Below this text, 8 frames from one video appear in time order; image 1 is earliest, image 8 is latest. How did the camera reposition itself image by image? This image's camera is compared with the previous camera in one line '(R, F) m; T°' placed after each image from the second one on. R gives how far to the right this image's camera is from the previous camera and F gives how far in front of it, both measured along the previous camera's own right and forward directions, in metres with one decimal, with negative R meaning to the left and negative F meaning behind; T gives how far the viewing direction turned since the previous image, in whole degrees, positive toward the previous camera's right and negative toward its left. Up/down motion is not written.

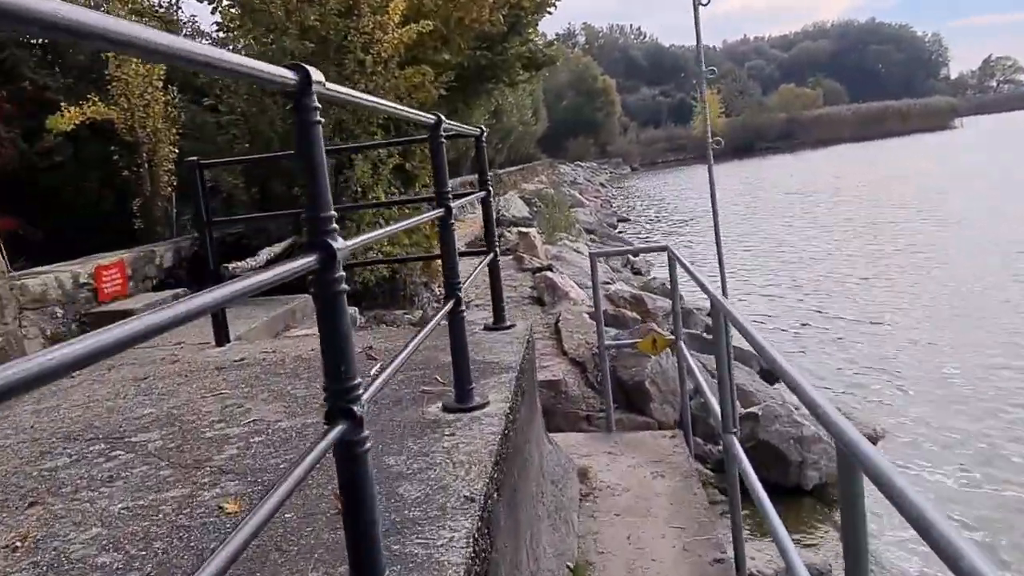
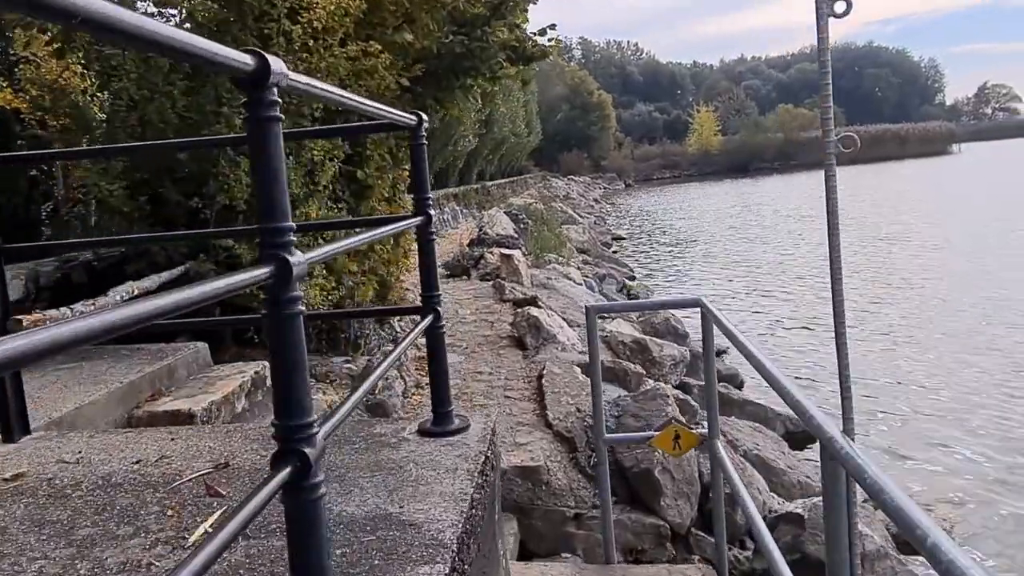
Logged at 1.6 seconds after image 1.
(+0.1, +1.4) m; +1°
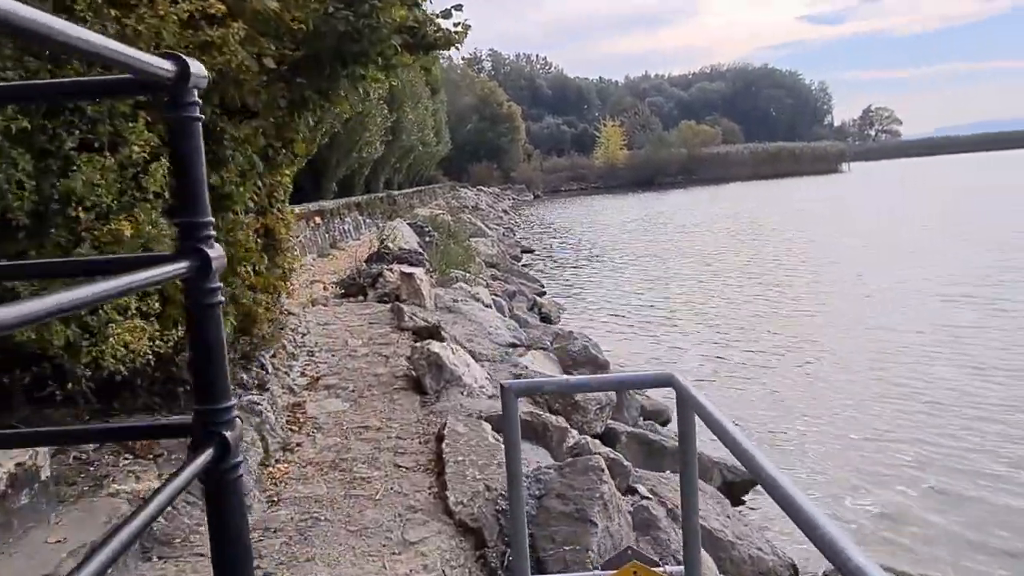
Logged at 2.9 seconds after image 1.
(+0.1, +1.0) m; +7°
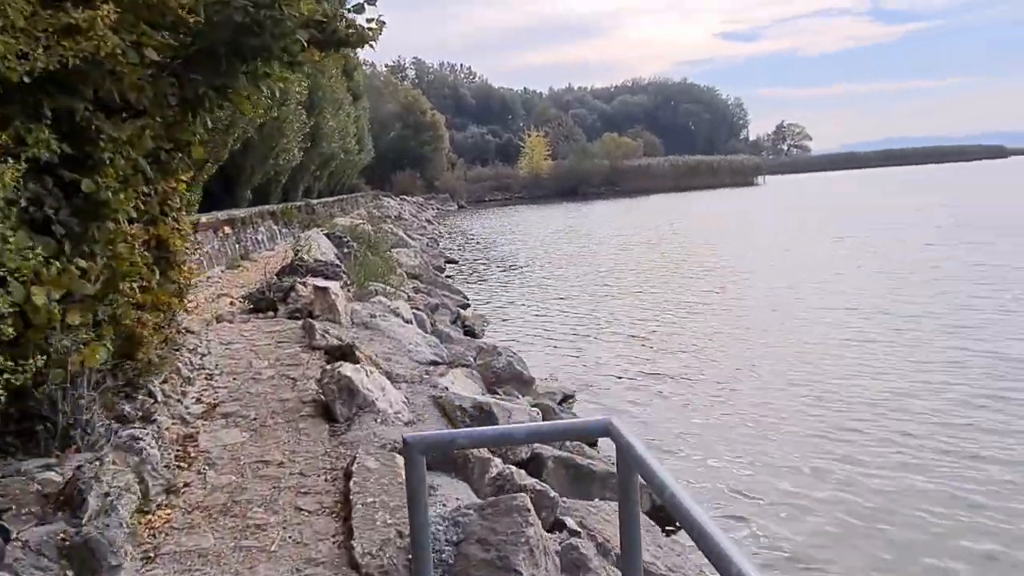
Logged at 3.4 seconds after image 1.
(0.0, +0.4) m; +6°
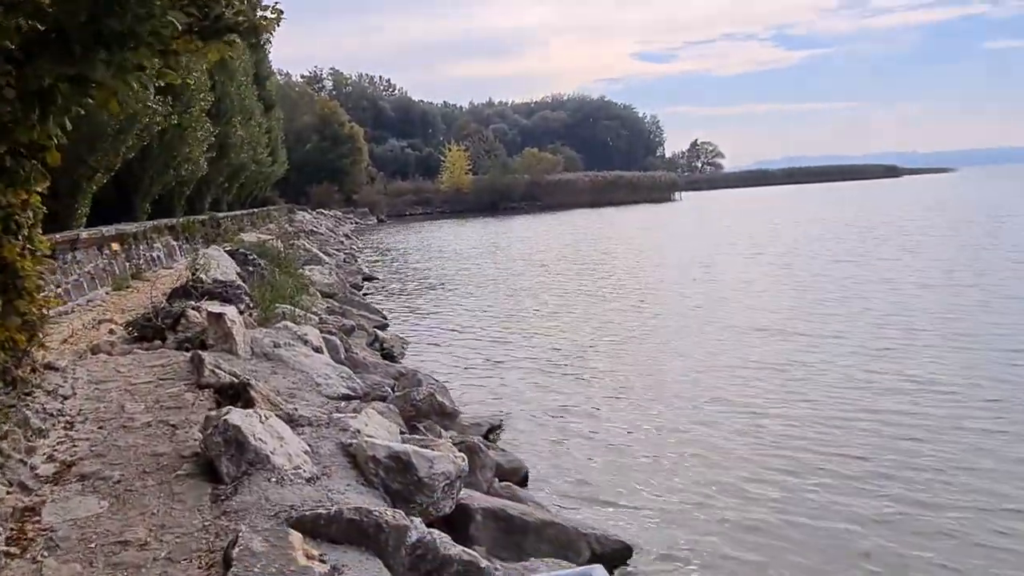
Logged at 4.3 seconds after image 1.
(0.0, +0.6) m; +6°
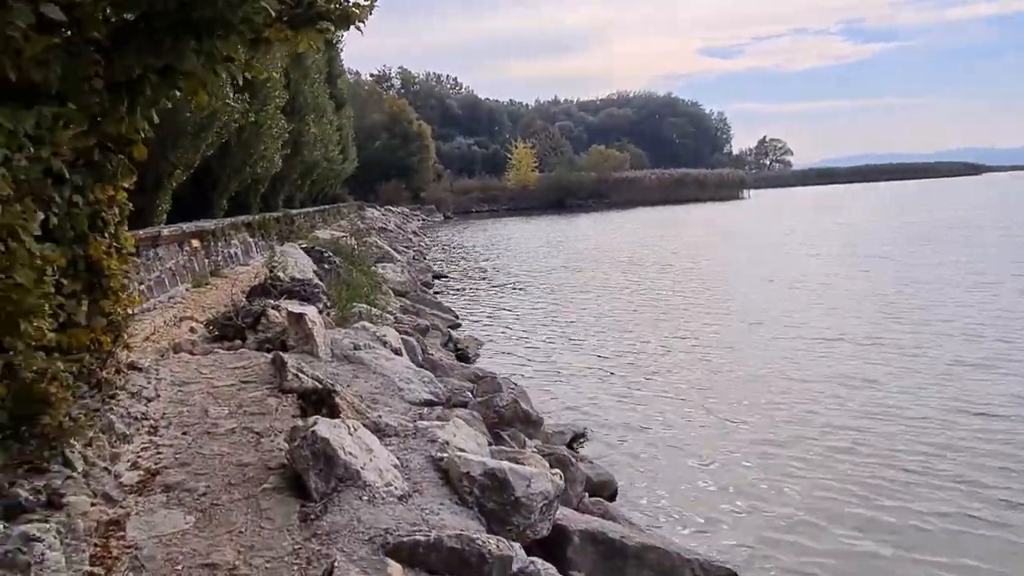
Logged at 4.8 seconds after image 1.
(-0.2, +0.4) m; -5°
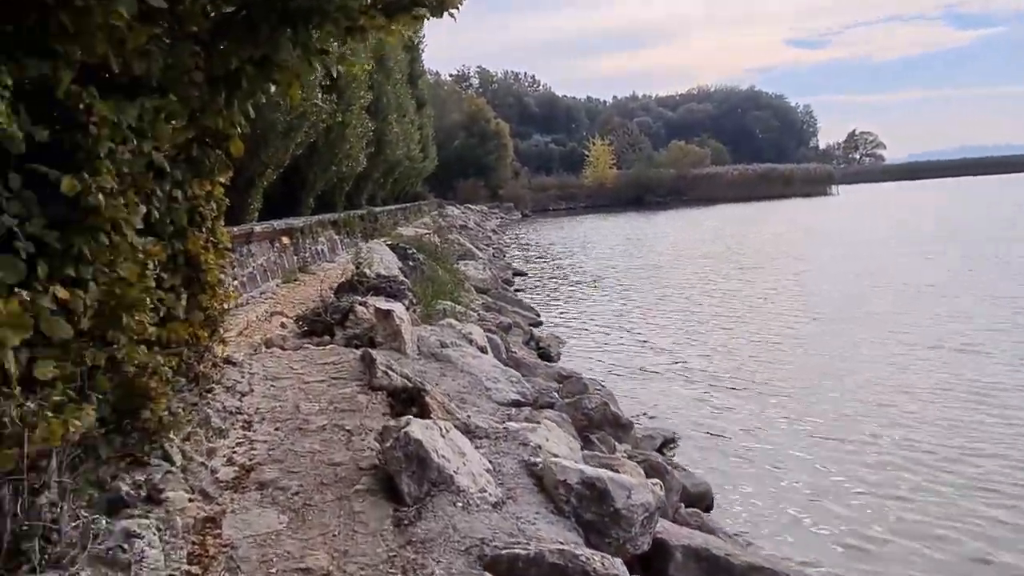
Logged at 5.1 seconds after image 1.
(-0.1, +0.2) m; -6°
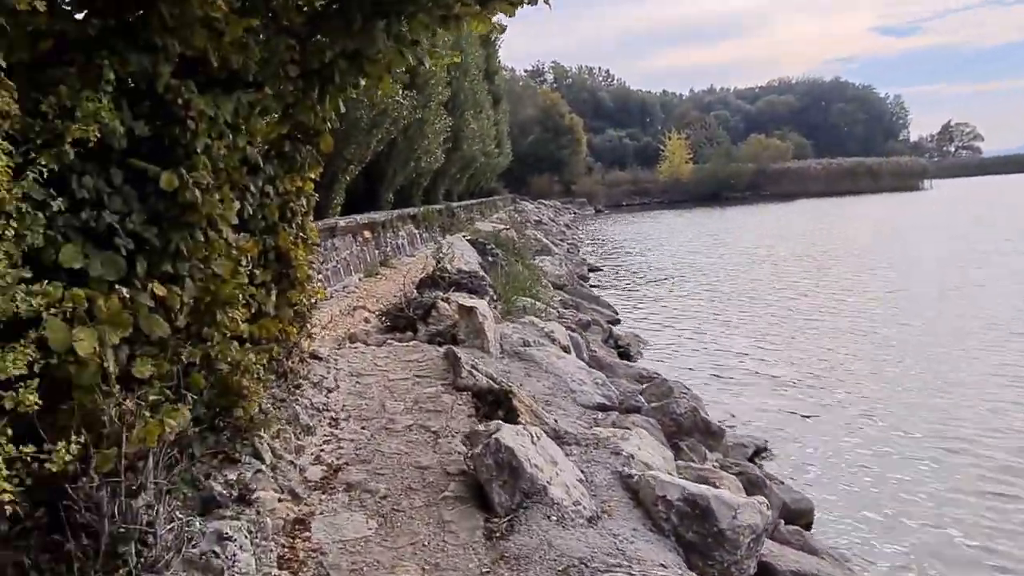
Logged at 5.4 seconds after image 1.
(-0.1, +0.2) m; -5°
